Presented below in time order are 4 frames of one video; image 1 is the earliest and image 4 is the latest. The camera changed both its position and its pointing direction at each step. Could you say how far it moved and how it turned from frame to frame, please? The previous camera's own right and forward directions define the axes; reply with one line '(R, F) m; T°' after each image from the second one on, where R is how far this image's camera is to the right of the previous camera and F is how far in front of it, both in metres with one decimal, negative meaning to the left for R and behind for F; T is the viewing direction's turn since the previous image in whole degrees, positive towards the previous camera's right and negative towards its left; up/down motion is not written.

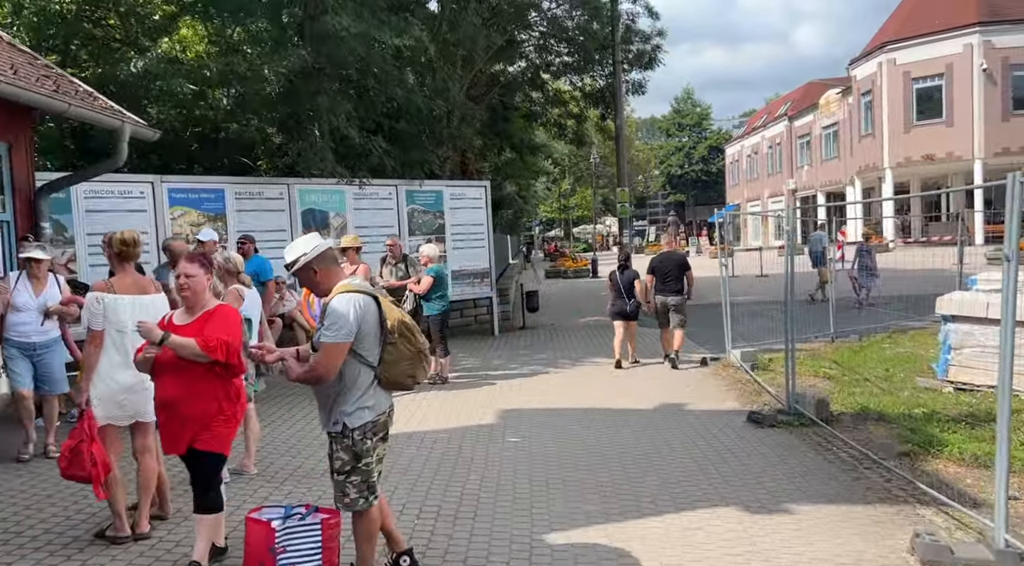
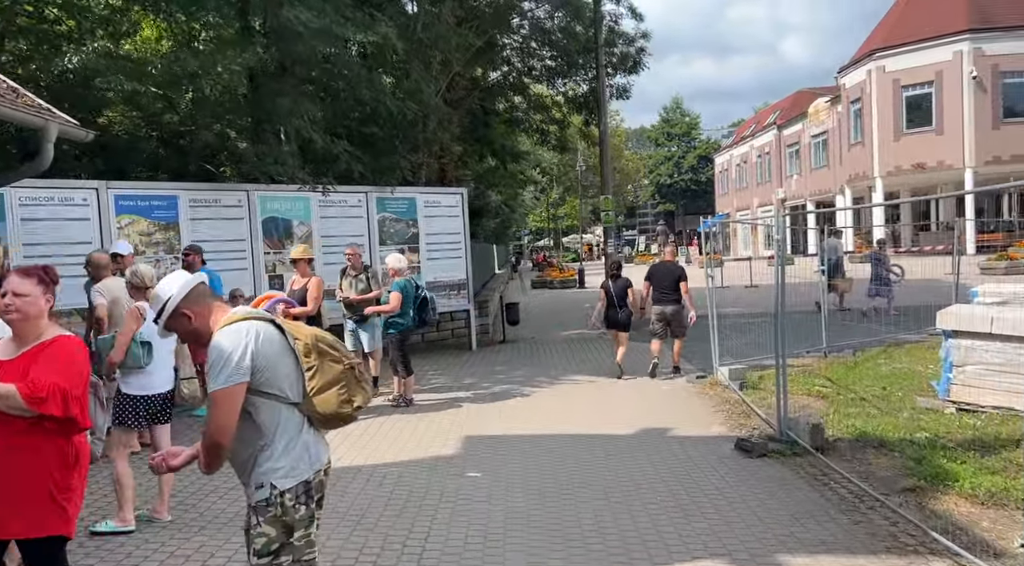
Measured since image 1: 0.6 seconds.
(+0.2, +0.7) m; +1°
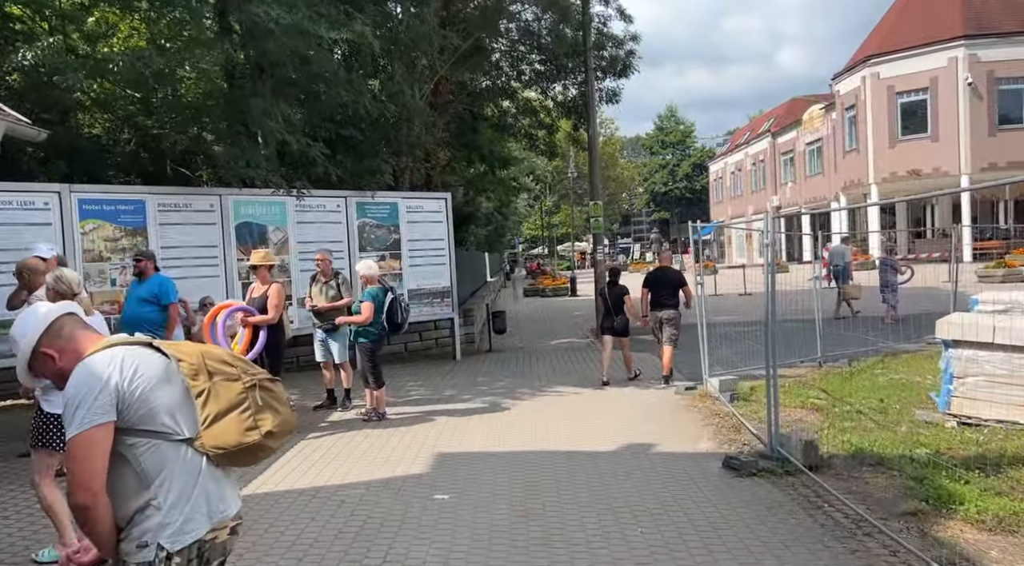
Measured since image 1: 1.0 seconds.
(+0.2, +0.4) m; 0°
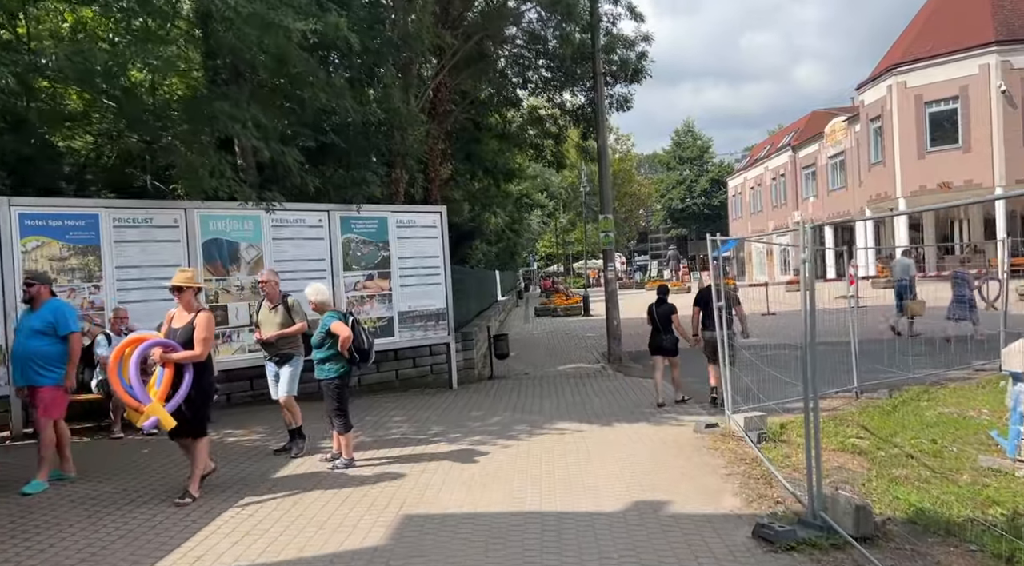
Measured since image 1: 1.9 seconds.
(+0.2, +1.1) m; -1°
